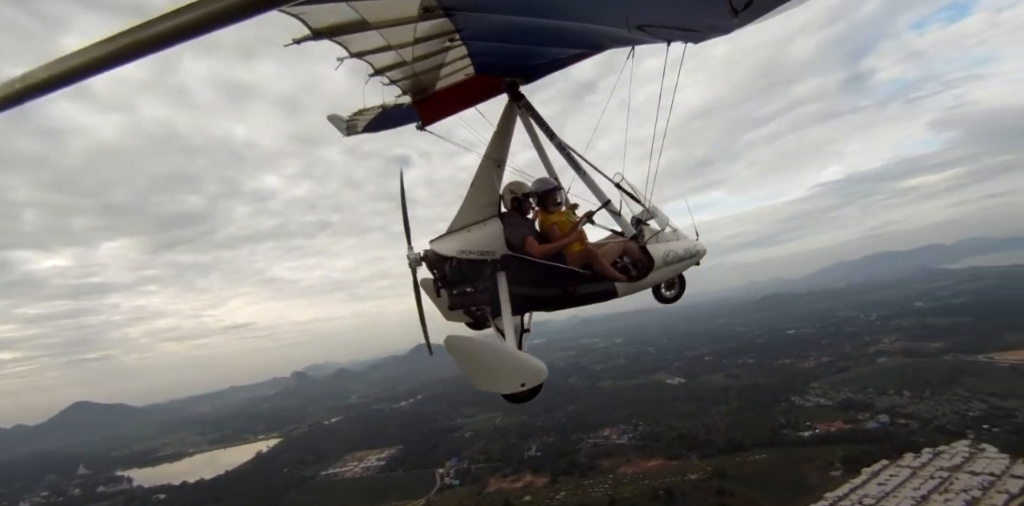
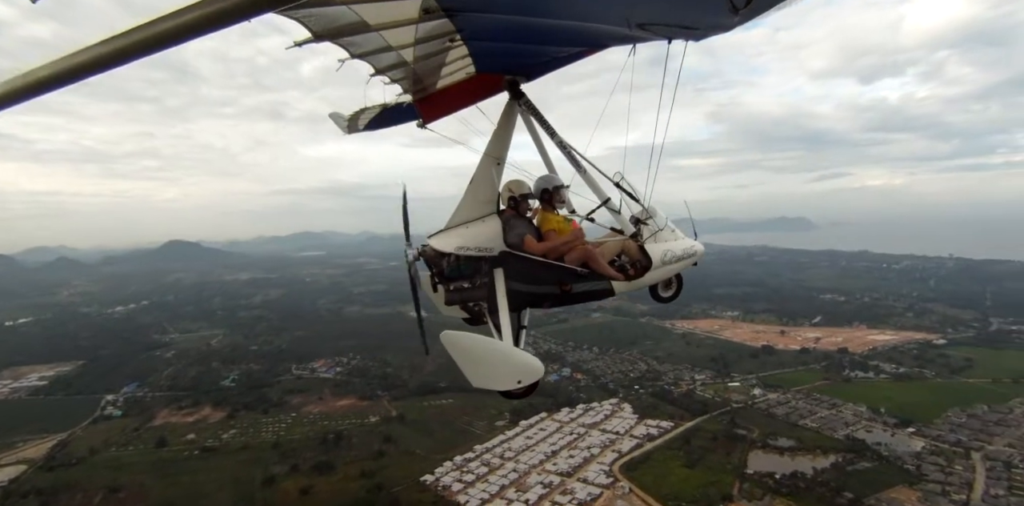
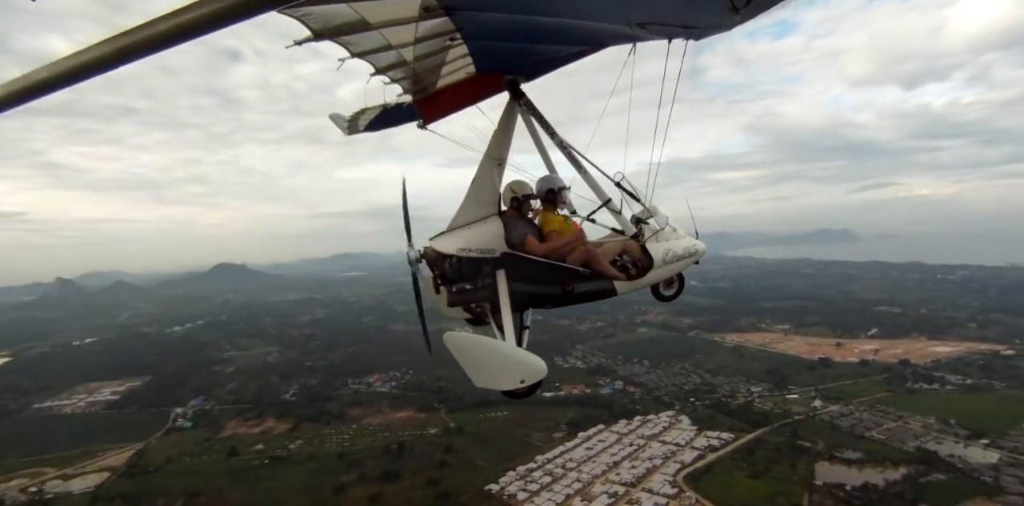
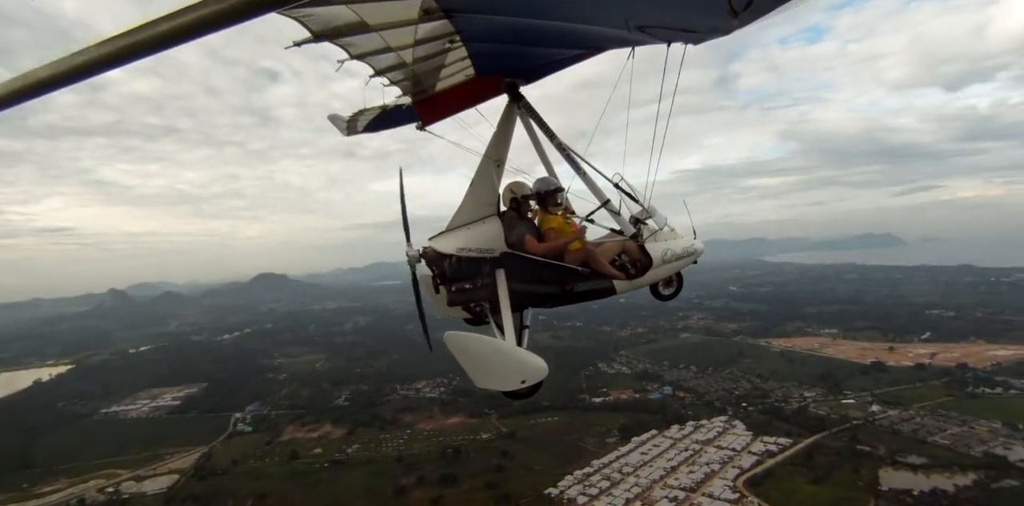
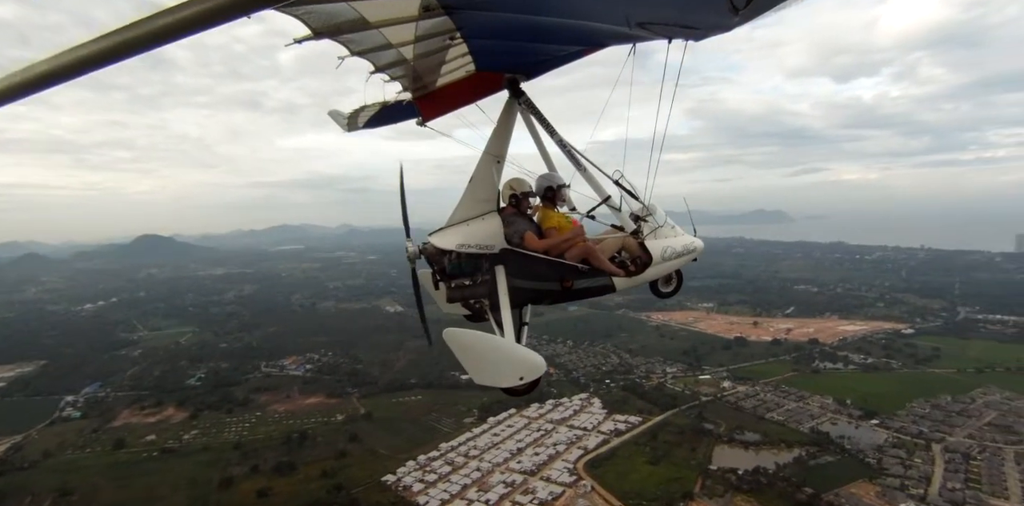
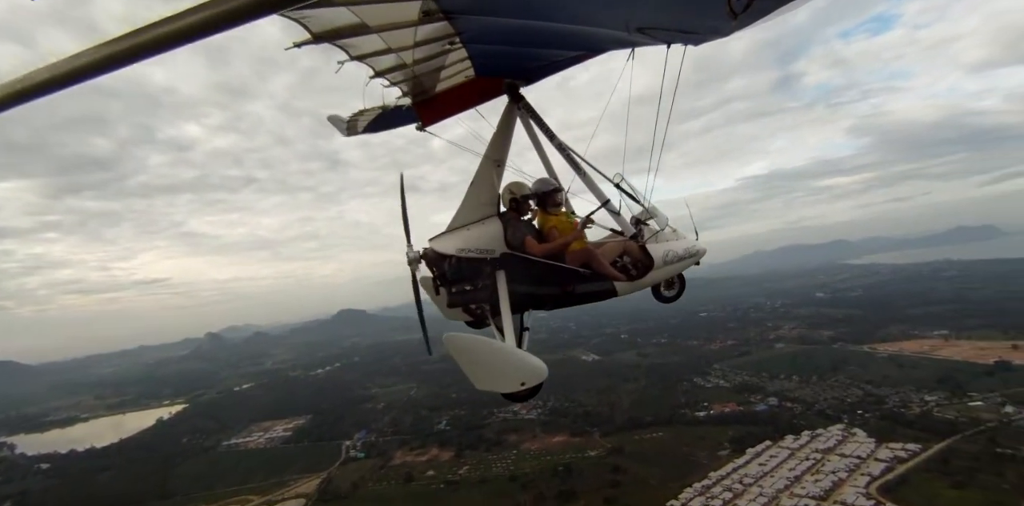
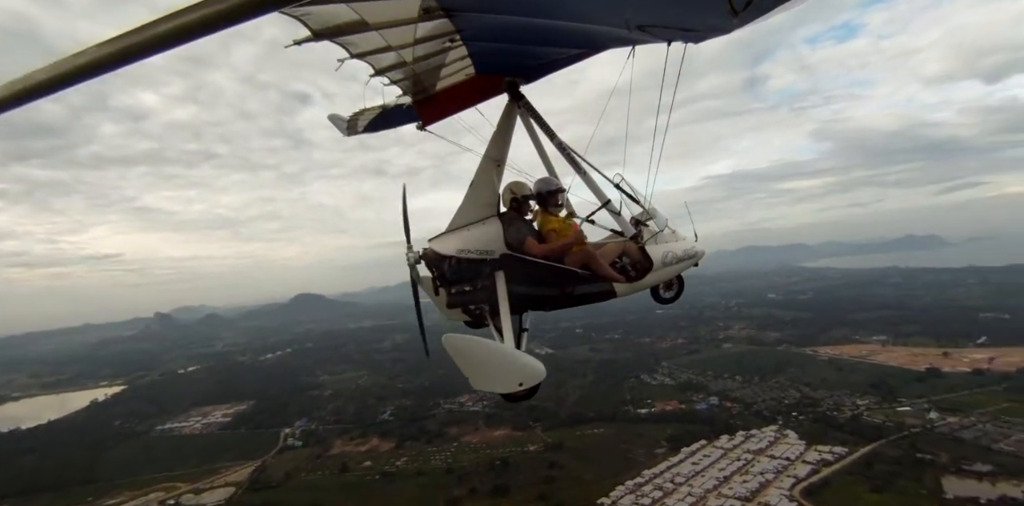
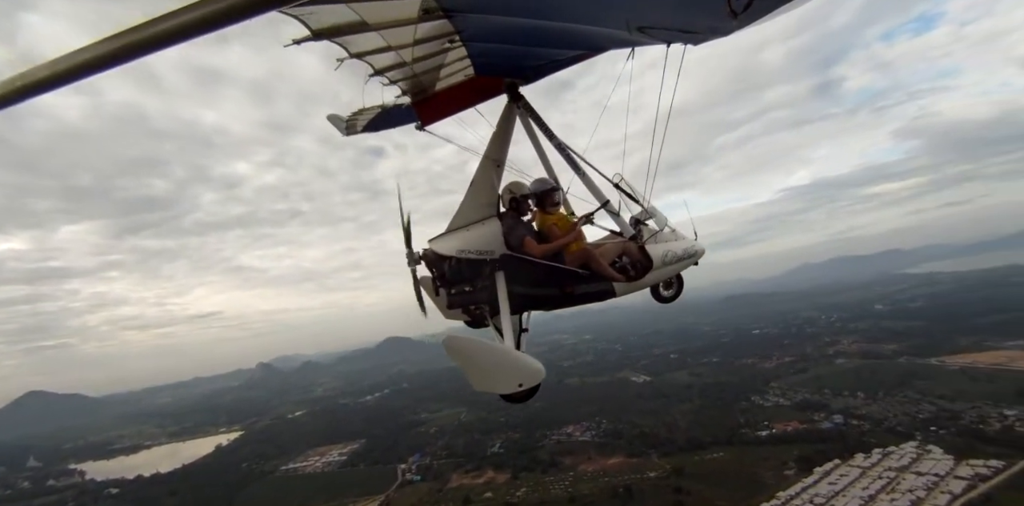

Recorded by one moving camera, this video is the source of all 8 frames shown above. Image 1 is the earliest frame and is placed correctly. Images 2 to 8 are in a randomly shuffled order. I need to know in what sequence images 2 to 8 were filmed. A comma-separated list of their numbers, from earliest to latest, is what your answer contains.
8, 6, 7, 4, 3, 2, 5
